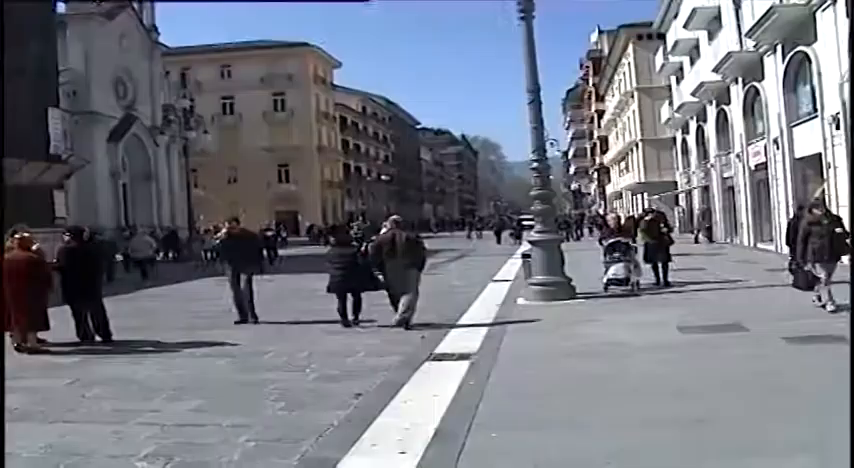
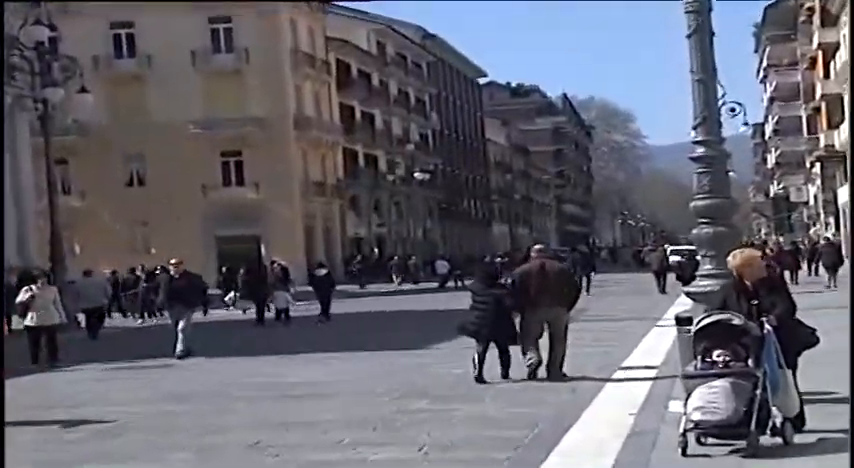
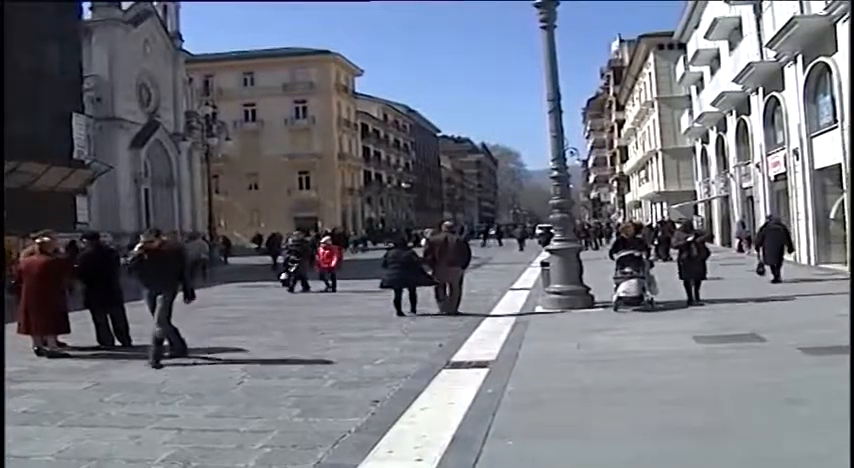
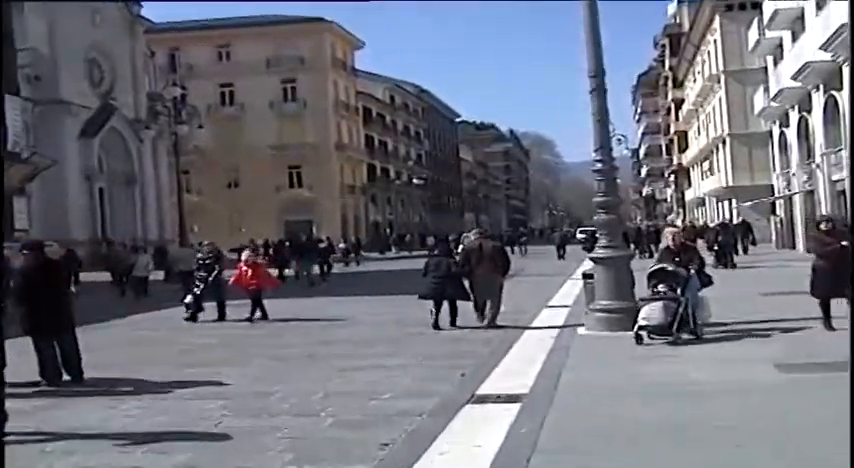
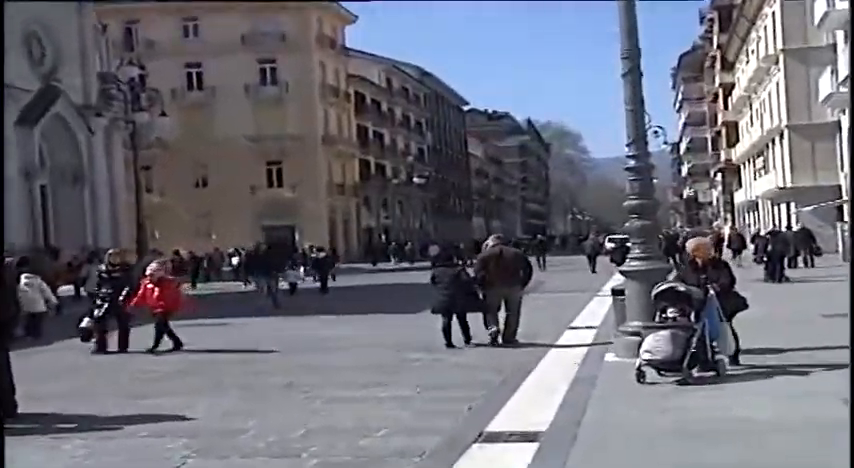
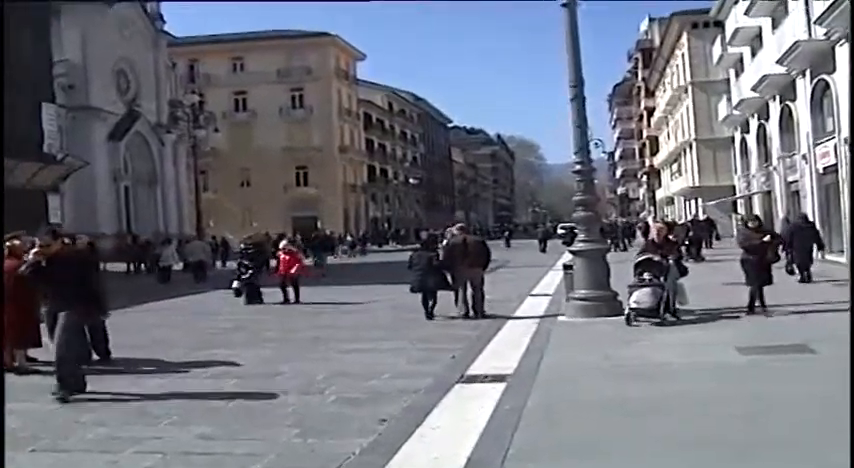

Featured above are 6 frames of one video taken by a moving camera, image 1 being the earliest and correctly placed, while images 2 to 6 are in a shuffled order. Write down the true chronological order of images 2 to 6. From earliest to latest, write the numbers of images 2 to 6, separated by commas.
3, 6, 4, 5, 2
